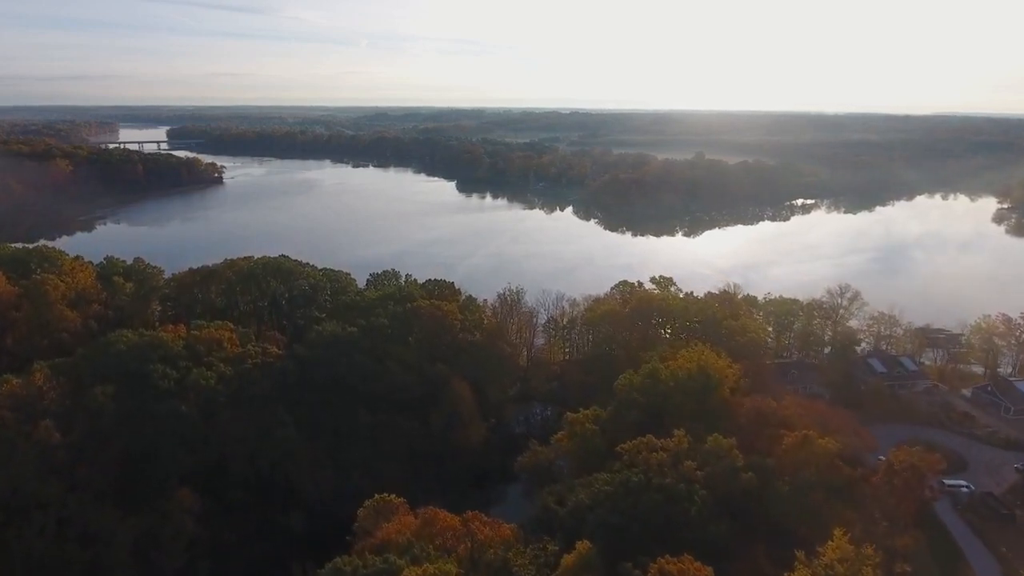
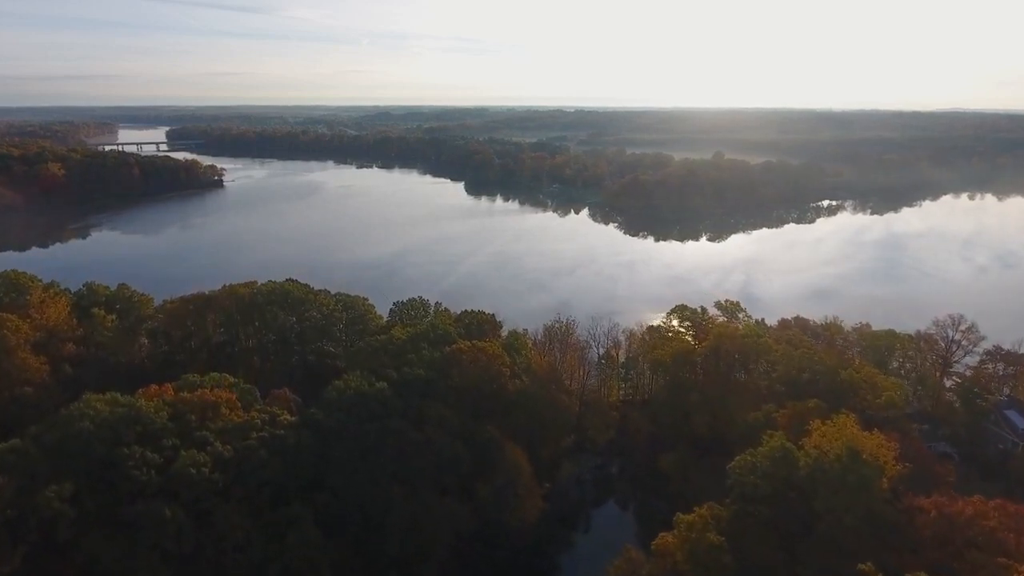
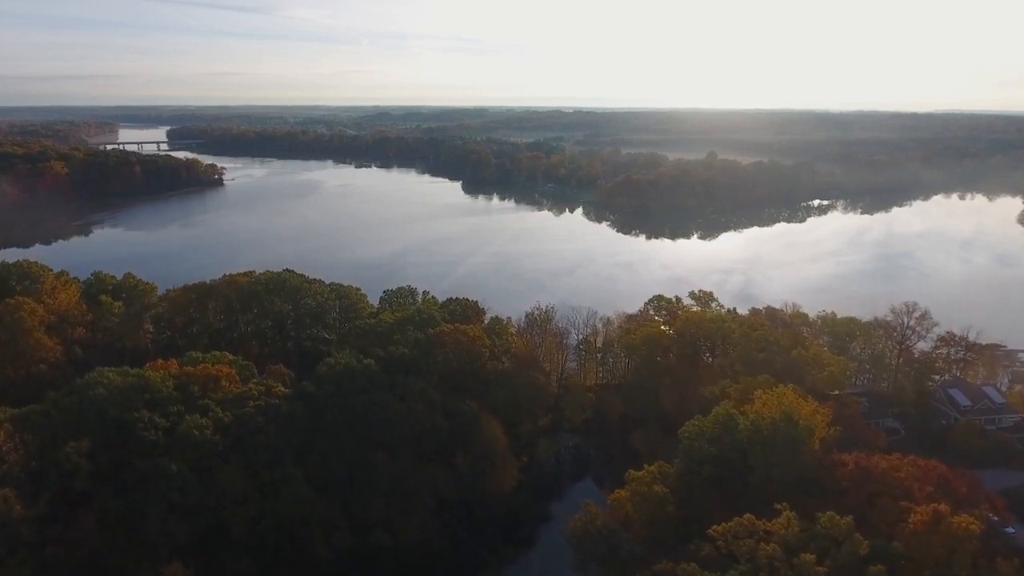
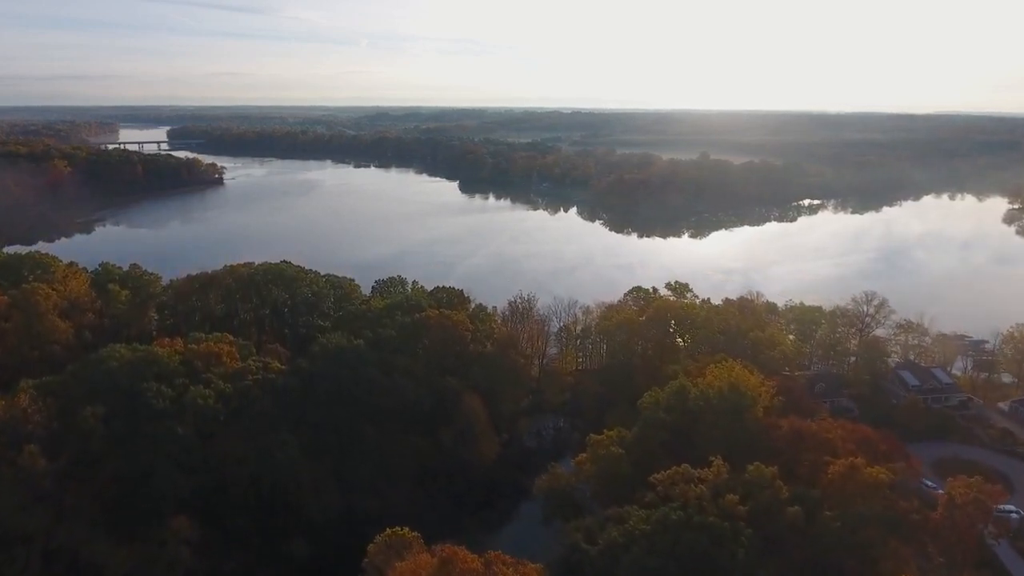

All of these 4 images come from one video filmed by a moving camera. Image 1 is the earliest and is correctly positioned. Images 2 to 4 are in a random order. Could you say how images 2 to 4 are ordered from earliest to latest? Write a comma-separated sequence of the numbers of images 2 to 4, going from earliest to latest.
4, 3, 2
